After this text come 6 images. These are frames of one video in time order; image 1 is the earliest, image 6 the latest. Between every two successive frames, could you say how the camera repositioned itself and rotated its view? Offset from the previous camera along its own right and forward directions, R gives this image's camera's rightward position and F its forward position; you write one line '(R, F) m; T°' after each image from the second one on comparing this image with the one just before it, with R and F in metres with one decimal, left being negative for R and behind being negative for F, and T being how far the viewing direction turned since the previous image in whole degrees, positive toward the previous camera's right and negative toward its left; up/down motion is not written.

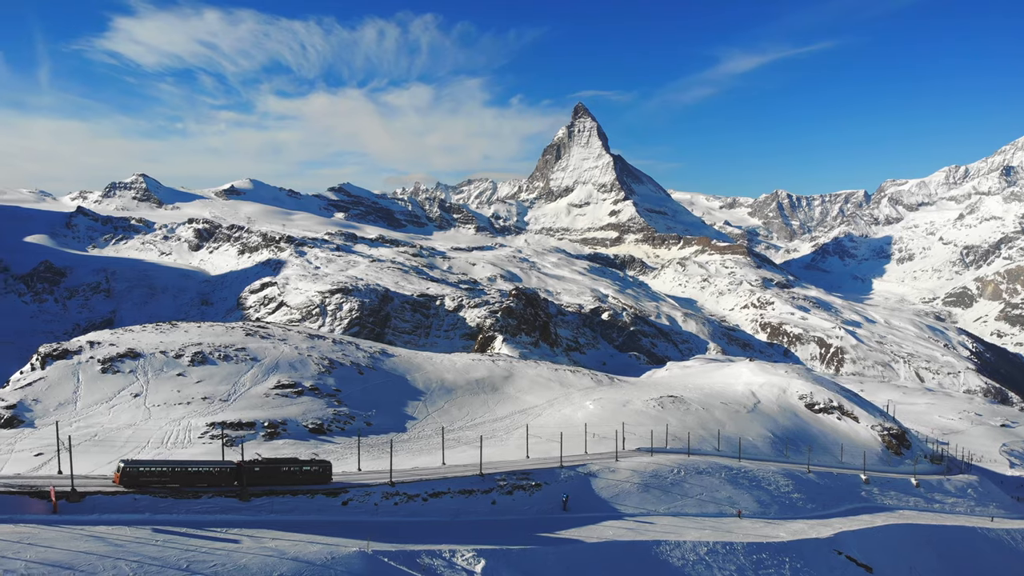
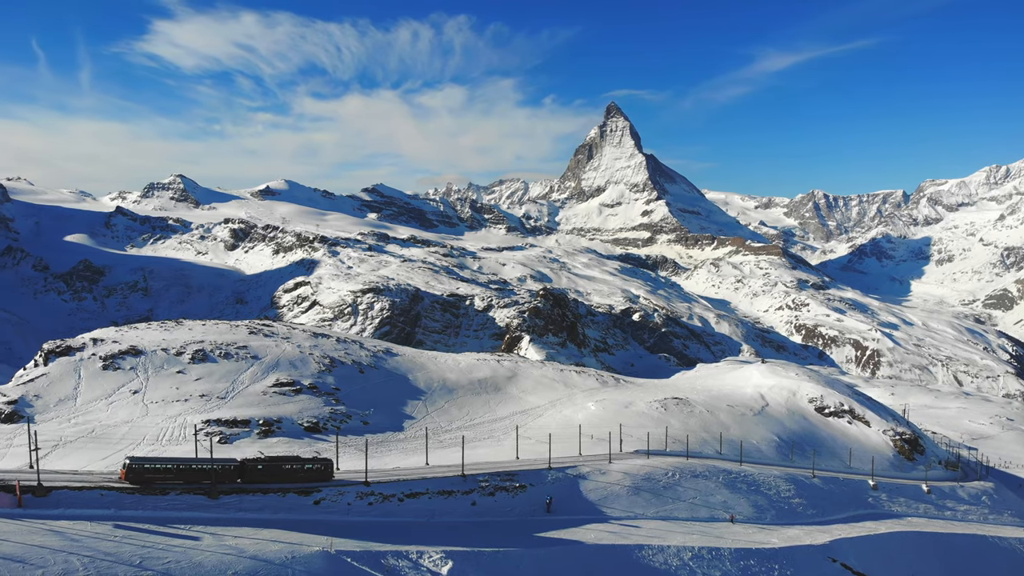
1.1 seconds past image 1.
(+3.5, +0.5) m; -2°
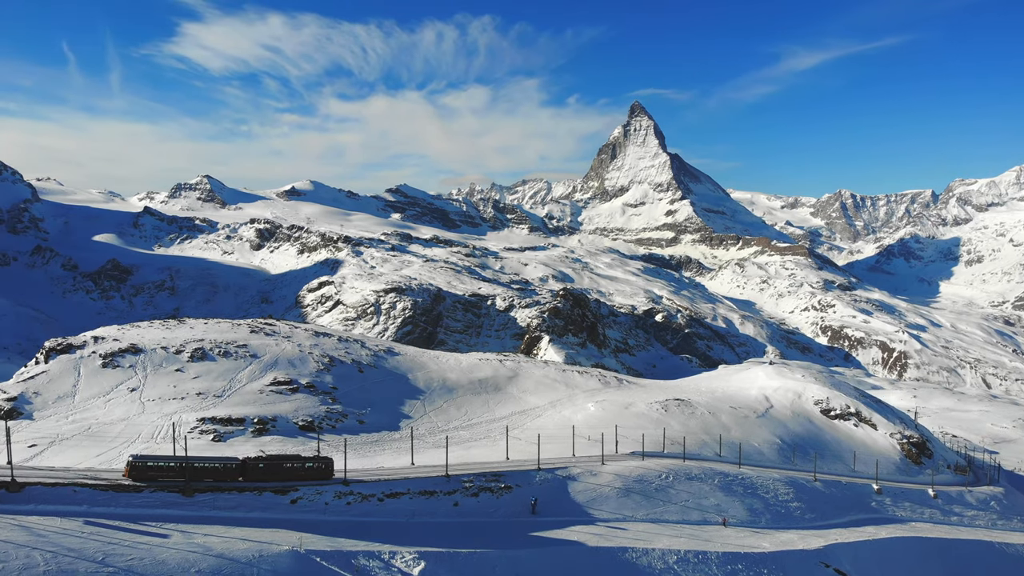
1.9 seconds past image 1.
(+2.8, +0.3) m; -2°
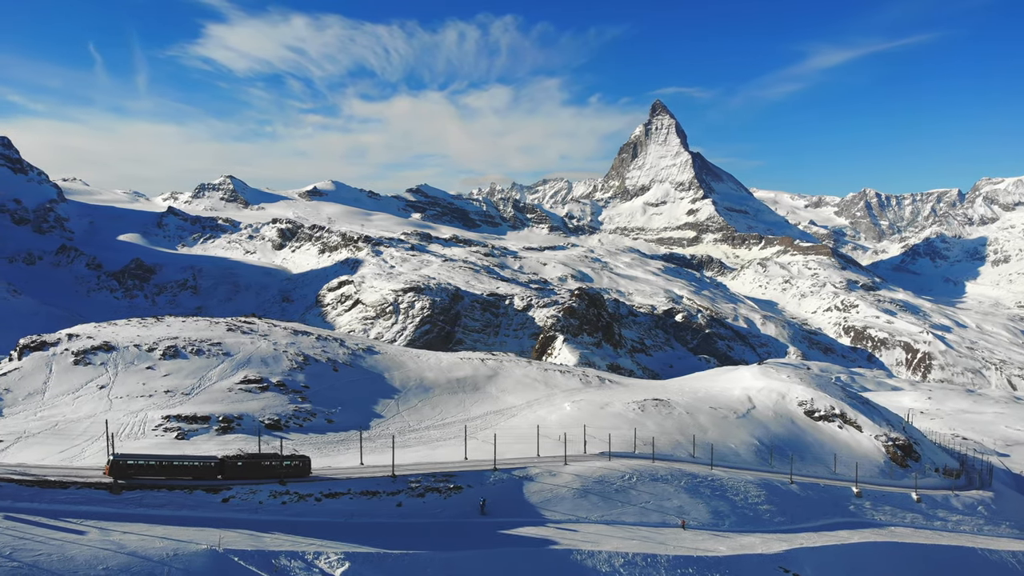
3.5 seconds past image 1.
(+5.5, +0.6) m; -1°
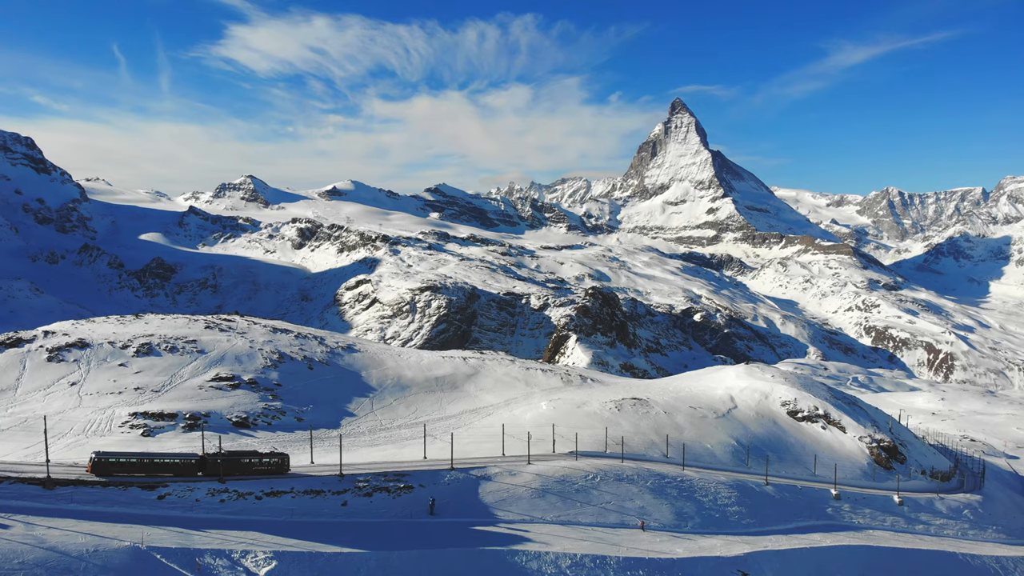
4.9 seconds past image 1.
(+5.2, +0.6) m; -1°
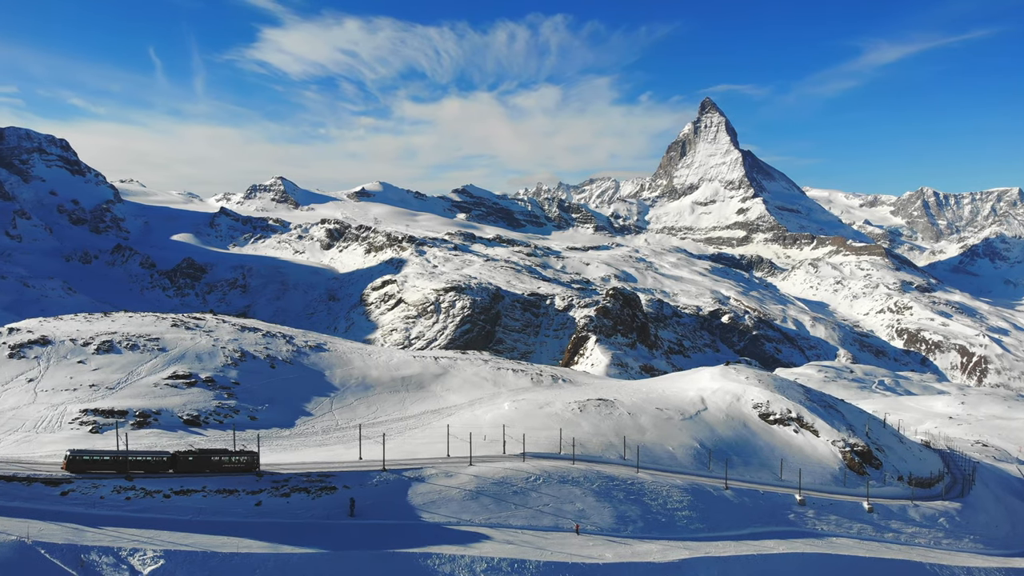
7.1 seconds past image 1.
(+8.0, +0.9) m; -2°
